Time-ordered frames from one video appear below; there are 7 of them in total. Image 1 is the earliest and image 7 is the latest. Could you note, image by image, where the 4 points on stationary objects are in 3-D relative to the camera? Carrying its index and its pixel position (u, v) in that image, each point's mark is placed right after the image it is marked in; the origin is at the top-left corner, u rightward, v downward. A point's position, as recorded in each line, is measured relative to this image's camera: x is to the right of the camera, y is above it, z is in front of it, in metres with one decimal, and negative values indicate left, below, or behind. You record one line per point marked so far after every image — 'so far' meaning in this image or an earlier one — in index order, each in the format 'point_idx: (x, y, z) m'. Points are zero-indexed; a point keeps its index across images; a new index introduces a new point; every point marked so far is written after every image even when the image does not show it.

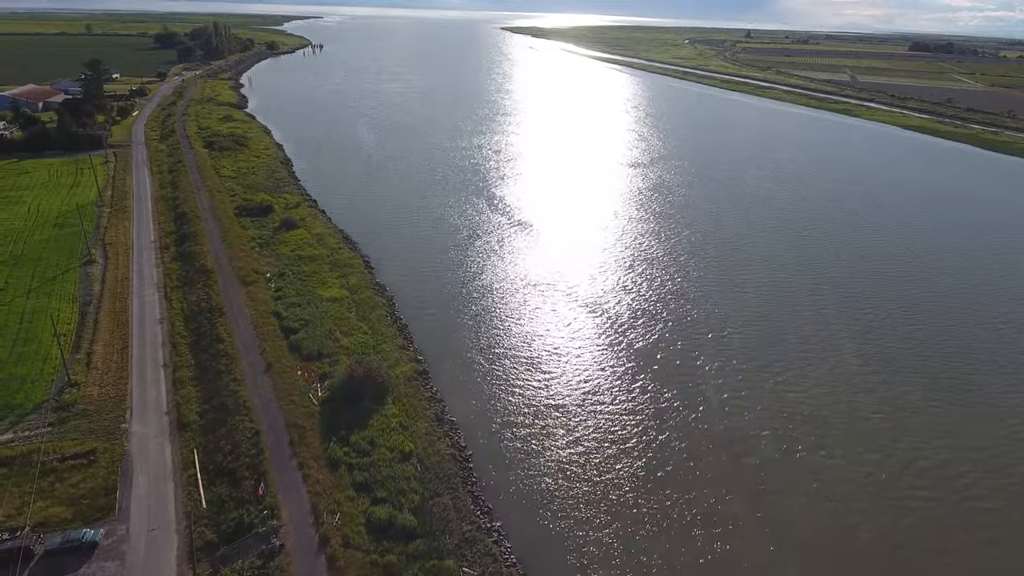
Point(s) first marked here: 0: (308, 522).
0: (-6.0, -6.8, +18.9) m
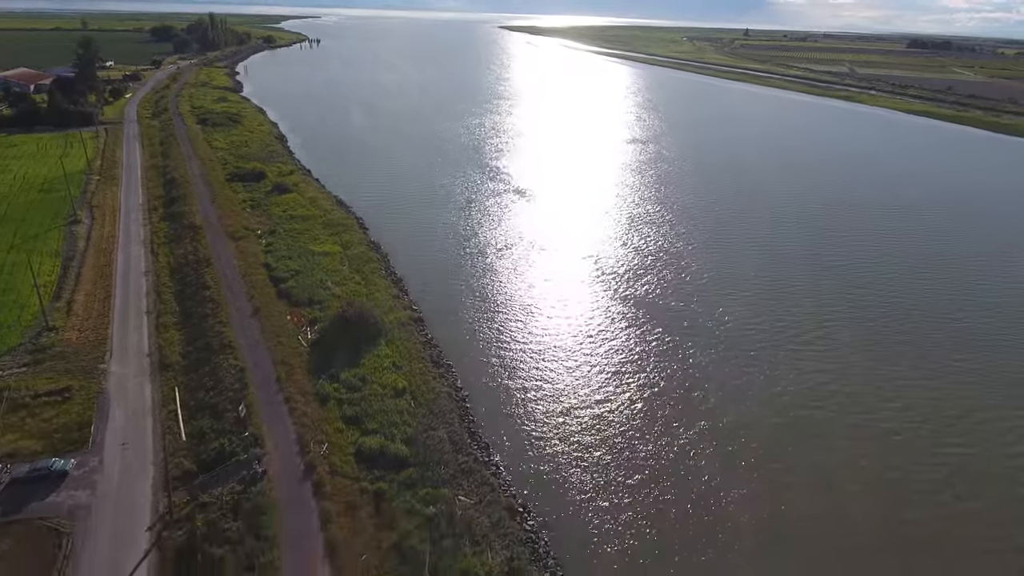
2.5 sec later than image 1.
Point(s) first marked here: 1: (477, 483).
0: (-6.0, -4.5, +17.7) m
1: (-0.9, -5.4, +17.8) m
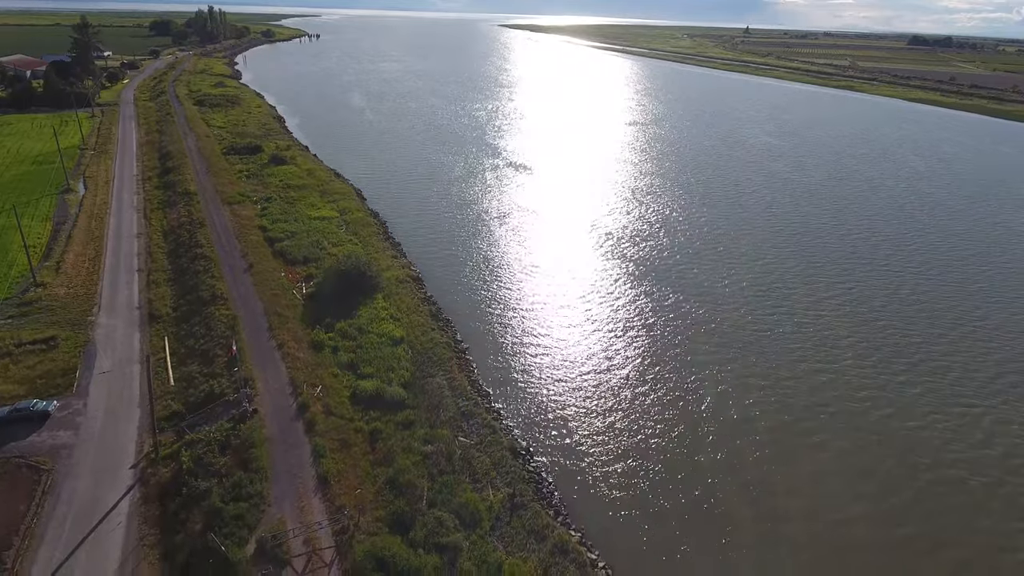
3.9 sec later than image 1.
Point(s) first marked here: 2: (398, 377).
0: (-6.0, -2.7, +17.0) m
1: (-0.9, -3.6, +17.0) m
2: (-3.2, -2.5, +18.4) m
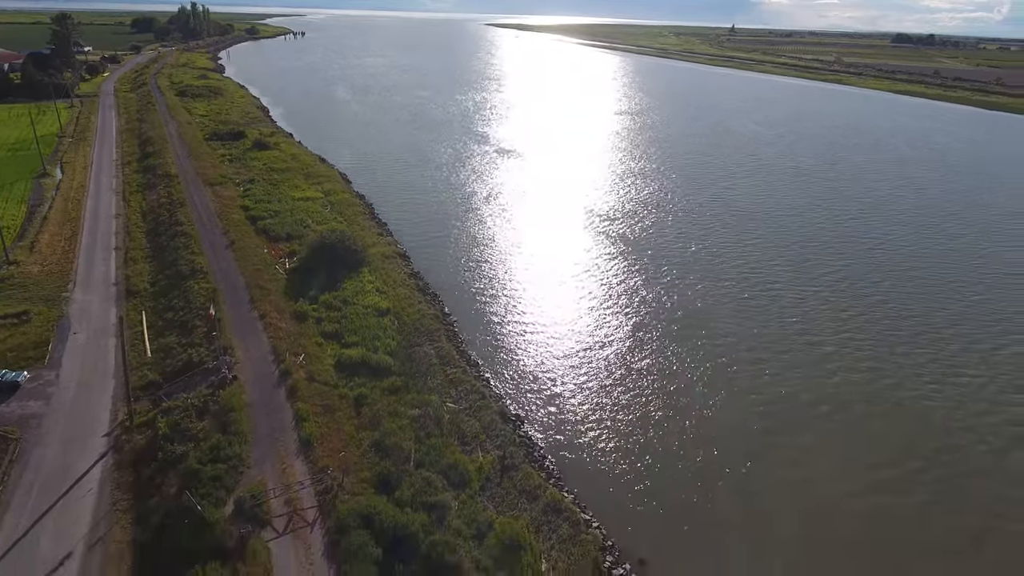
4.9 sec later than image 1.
0: (-6.2, -1.8, +16.4) m
1: (-1.2, -2.7, +16.5) m
2: (-3.5, -1.6, +17.8) m
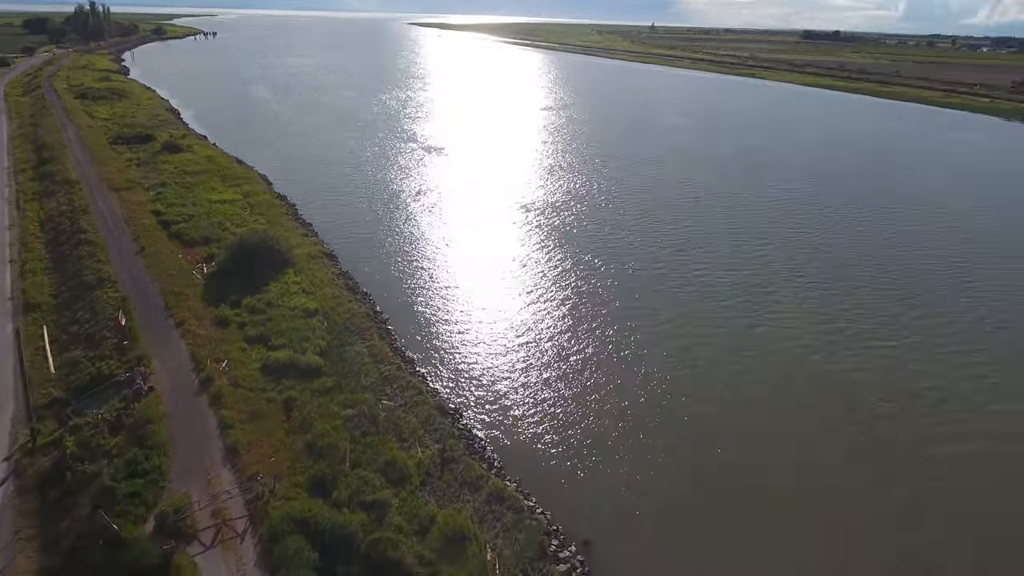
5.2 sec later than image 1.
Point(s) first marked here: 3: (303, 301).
0: (-7.8, -1.9, +15.5) m
1: (-2.7, -2.5, +16.1) m
2: (-5.3, -1.6, +17.1) m
3: (-6.3, -0.4, +19.4) m
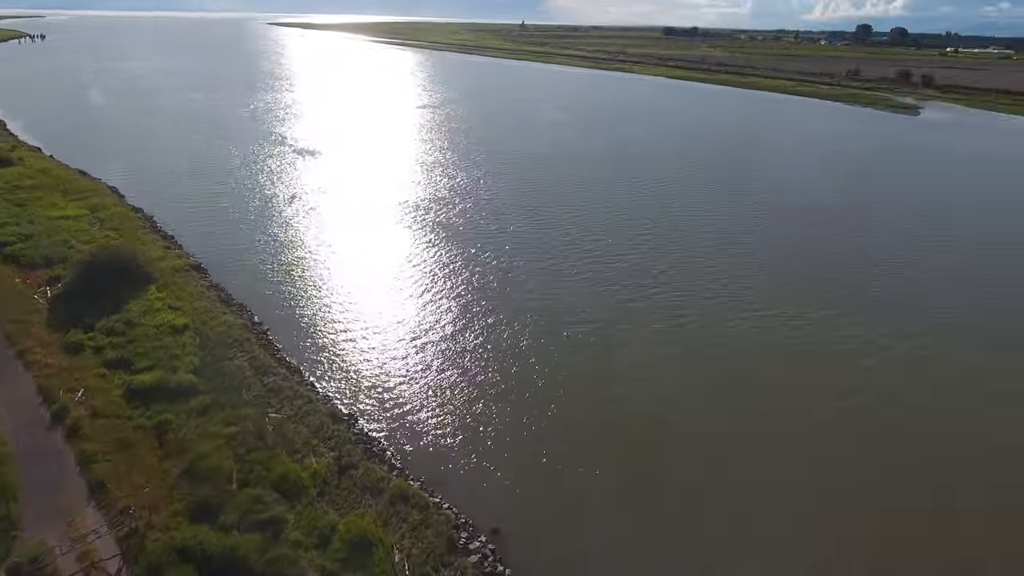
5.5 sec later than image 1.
0: (-10.1, -2.4, +13.7) m
1: (-5.2, -2.6, +15.2) m
2: (-8.0, -1.9, +15.8) m
3: (-9.5, -0.8, +17.9) m
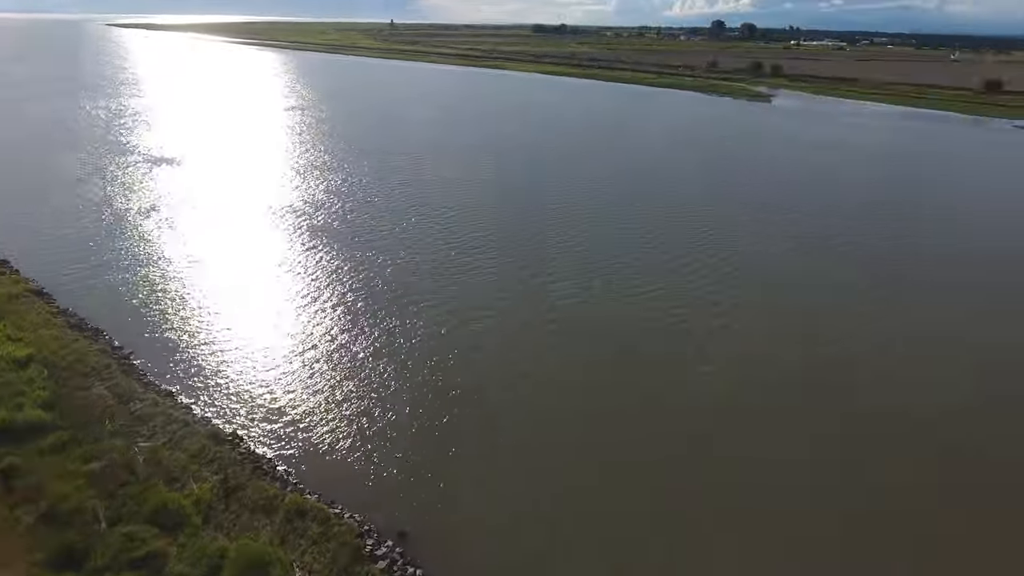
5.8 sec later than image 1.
0: (-12.1, -3.1, +11.6) m
1: (-7.5, -2.9, +13.9) m
2: (-10.3, -2.4, +14.0) m
3: (-12.2, -1.5, +15.8) m
